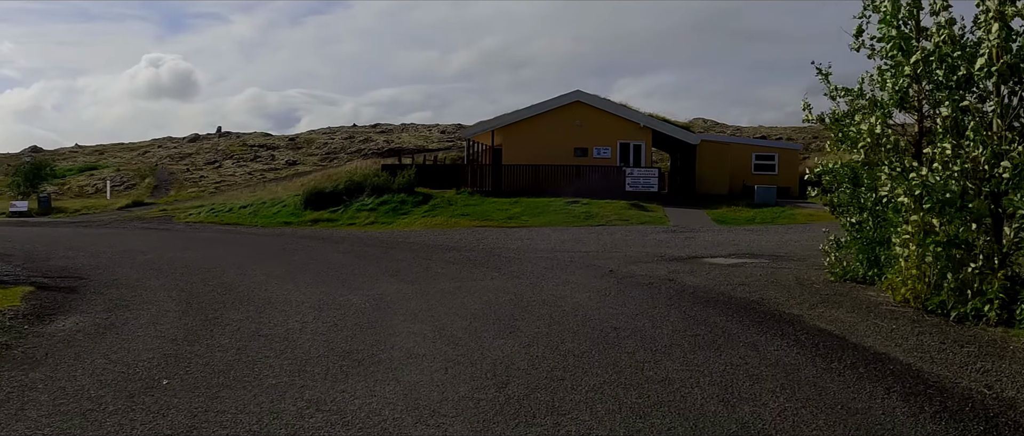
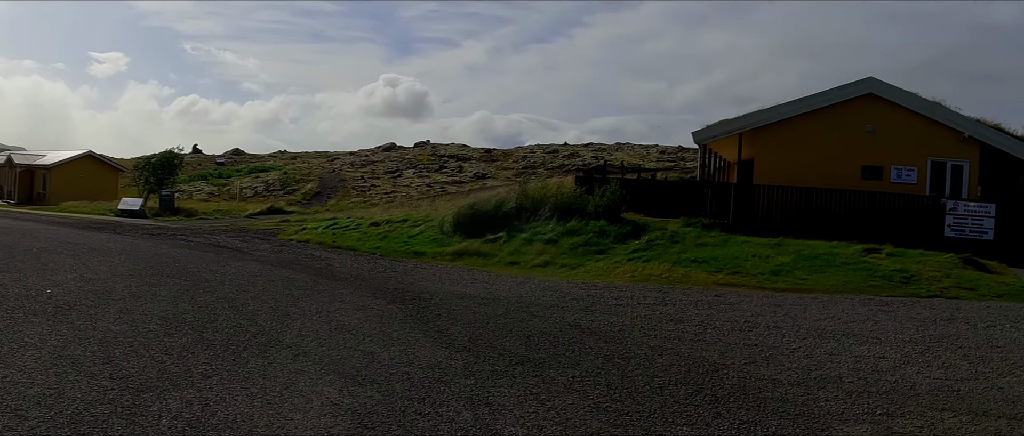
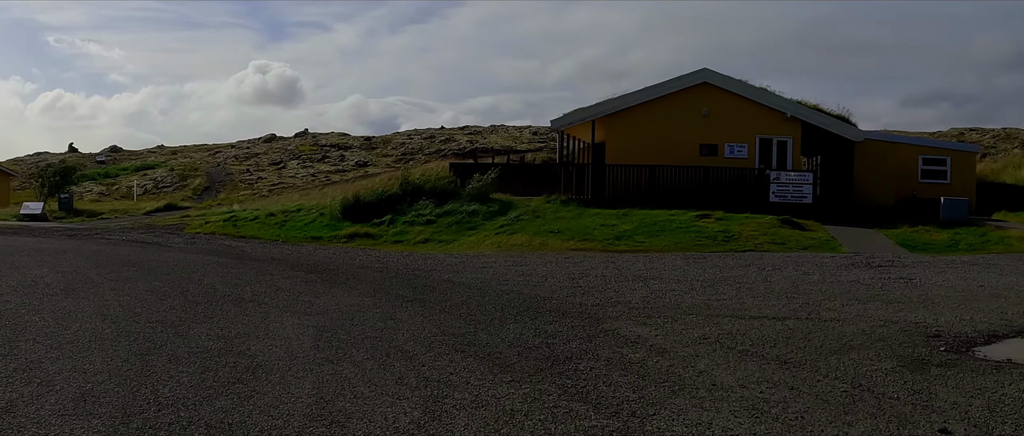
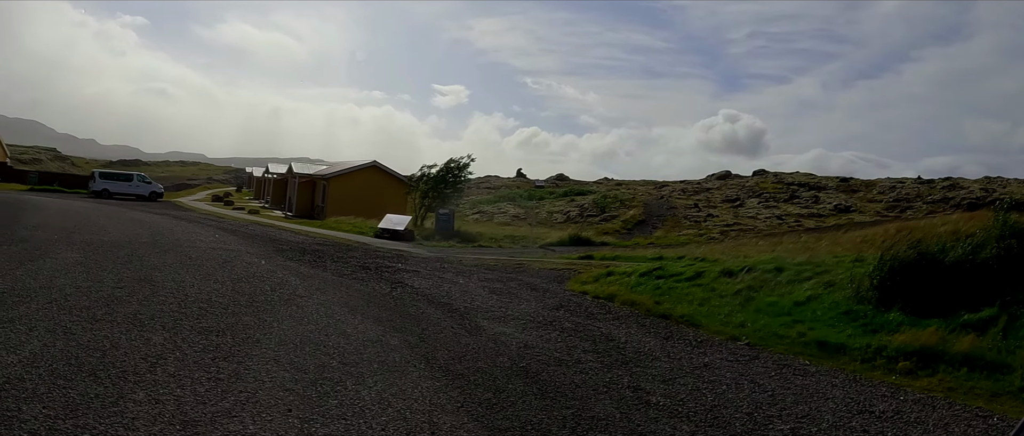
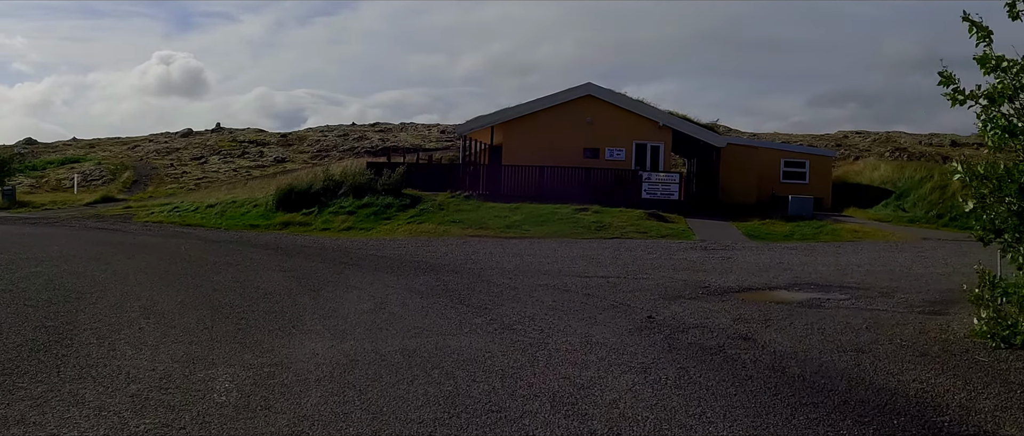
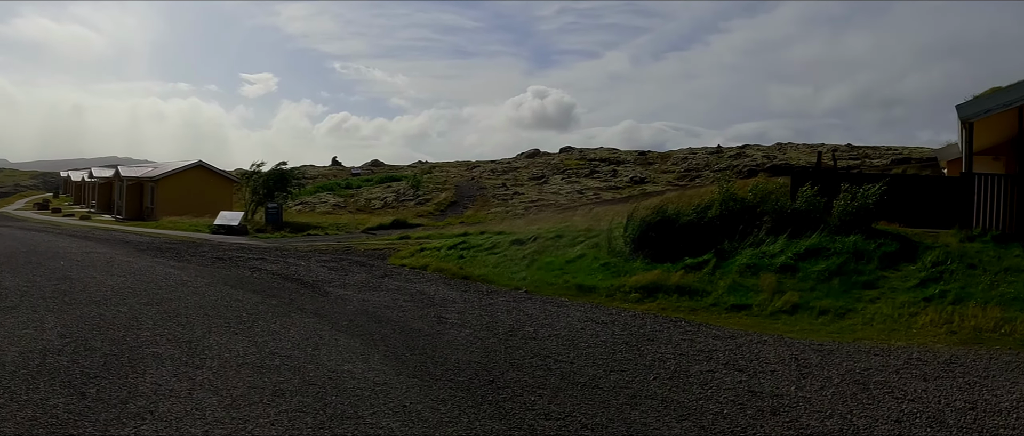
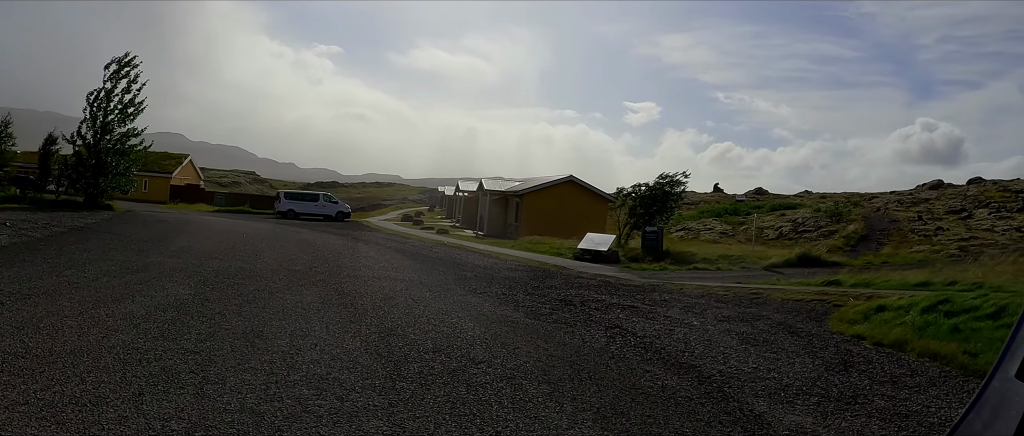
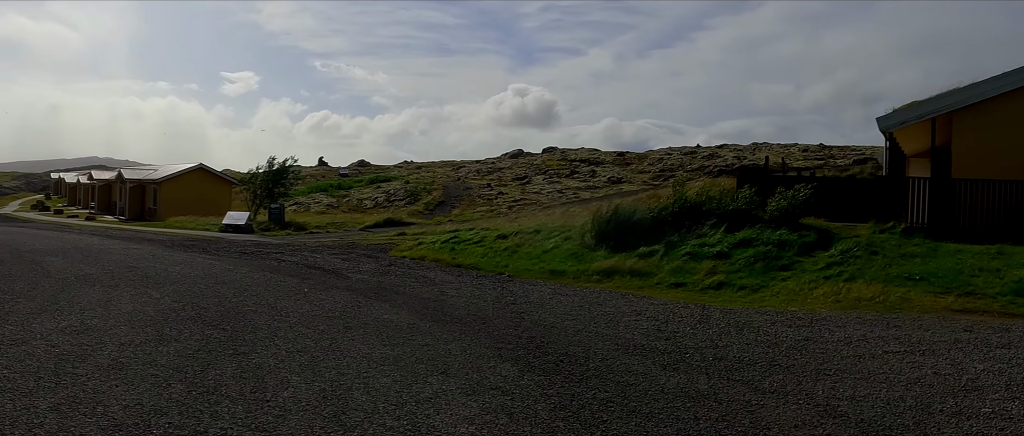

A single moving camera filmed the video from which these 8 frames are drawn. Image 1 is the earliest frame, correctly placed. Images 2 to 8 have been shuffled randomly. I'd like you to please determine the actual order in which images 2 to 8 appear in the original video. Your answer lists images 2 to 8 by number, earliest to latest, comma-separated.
5, 3, 2, 8, 6, 4, 7
